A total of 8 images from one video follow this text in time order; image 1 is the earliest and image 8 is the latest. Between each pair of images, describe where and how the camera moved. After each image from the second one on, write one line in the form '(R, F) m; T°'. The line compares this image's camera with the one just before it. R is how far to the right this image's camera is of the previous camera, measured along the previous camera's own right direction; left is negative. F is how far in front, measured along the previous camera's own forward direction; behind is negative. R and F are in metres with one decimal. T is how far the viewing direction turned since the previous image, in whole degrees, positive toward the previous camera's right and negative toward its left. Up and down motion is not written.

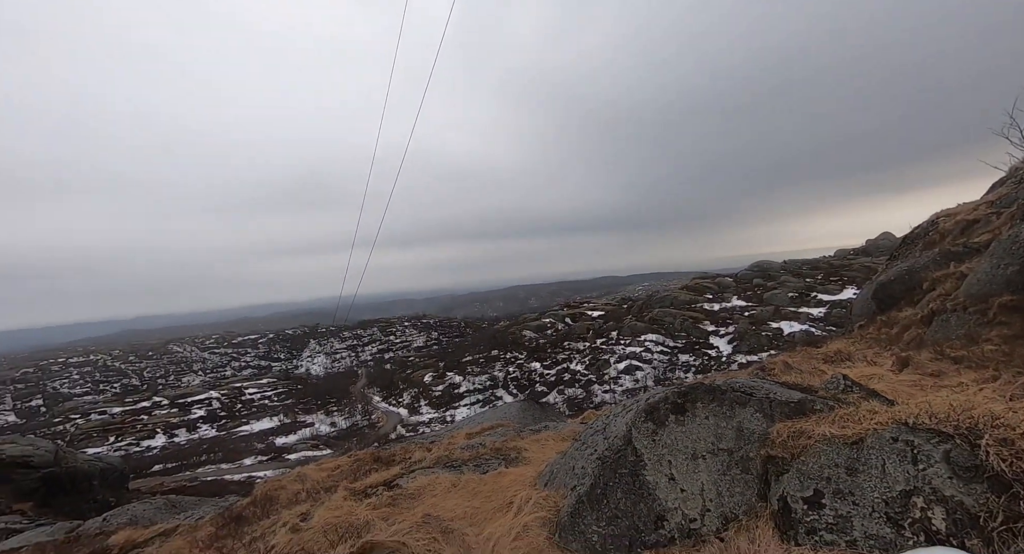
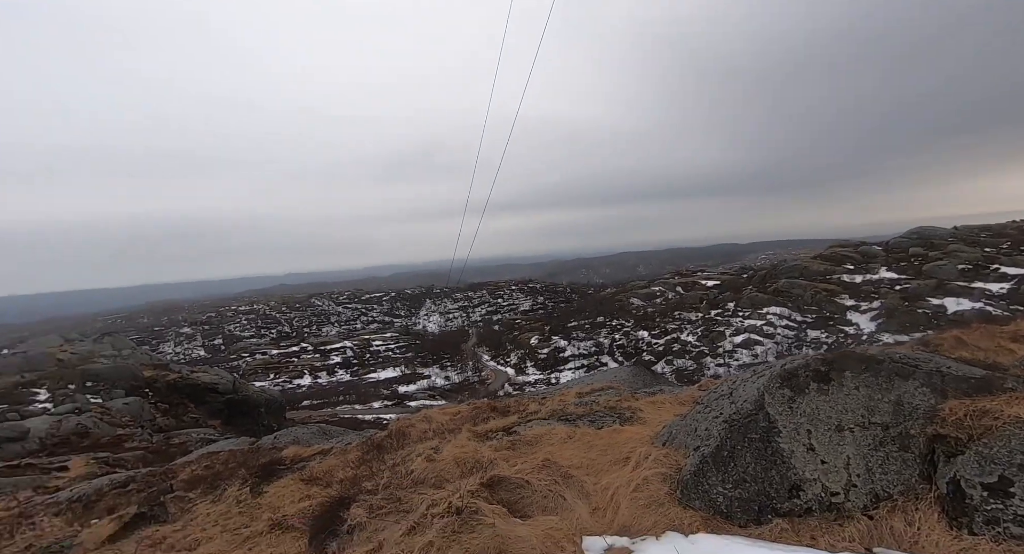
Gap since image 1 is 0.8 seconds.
(0.0, -0.1) m; -12°
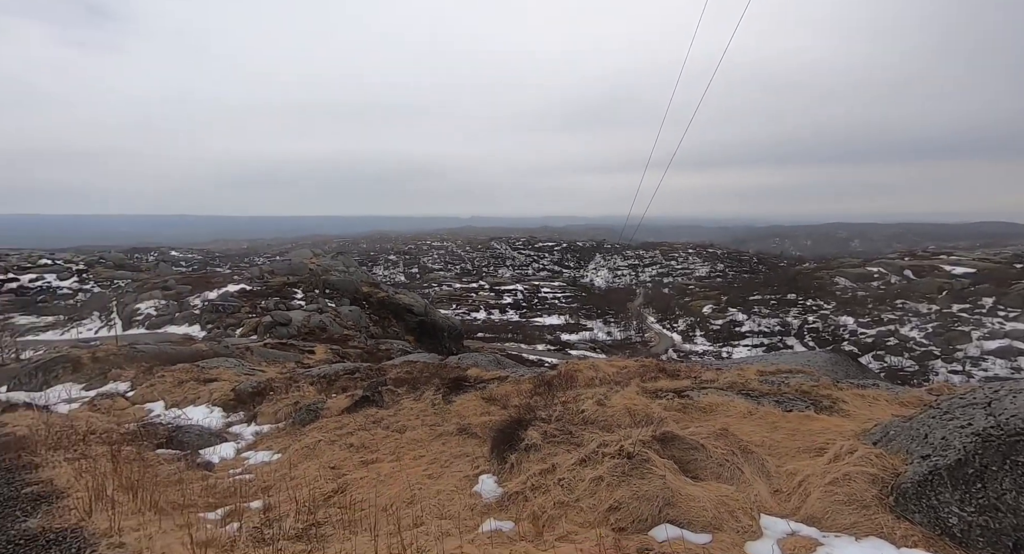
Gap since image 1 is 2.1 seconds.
(-0.1, -0.1) m; -19°
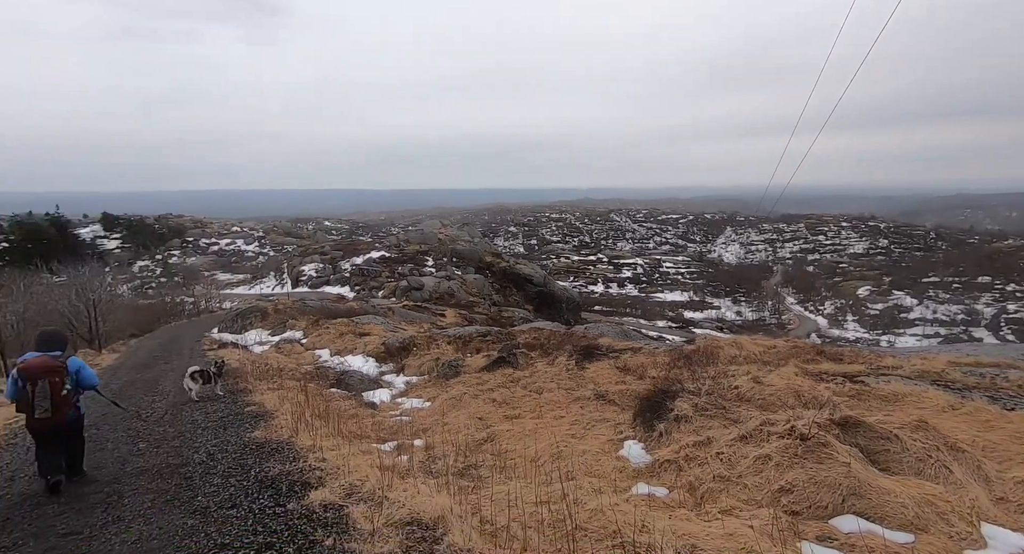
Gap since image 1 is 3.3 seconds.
(-0.1, 0.0) m; -14°
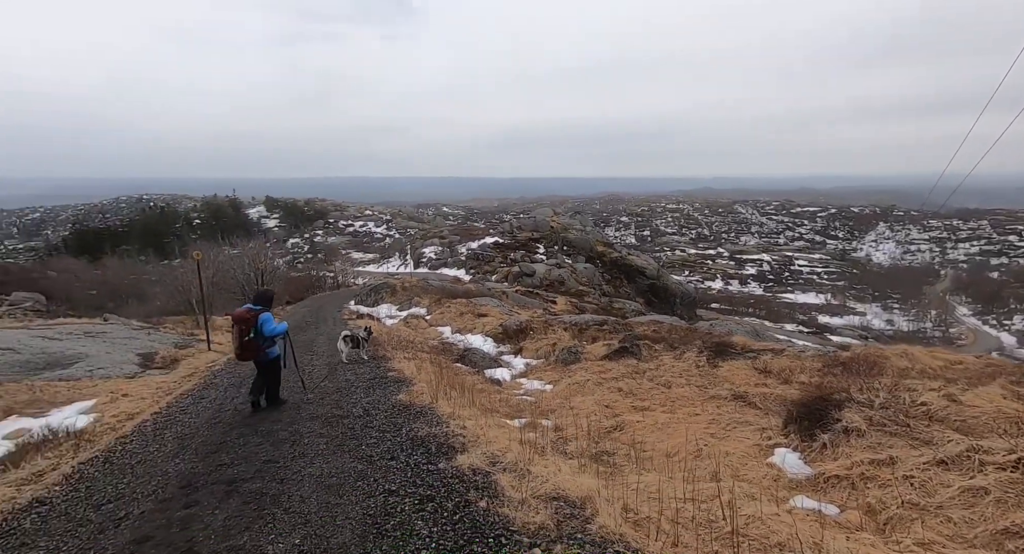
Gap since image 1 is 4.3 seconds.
(-0.1, +0.1) m; -12°
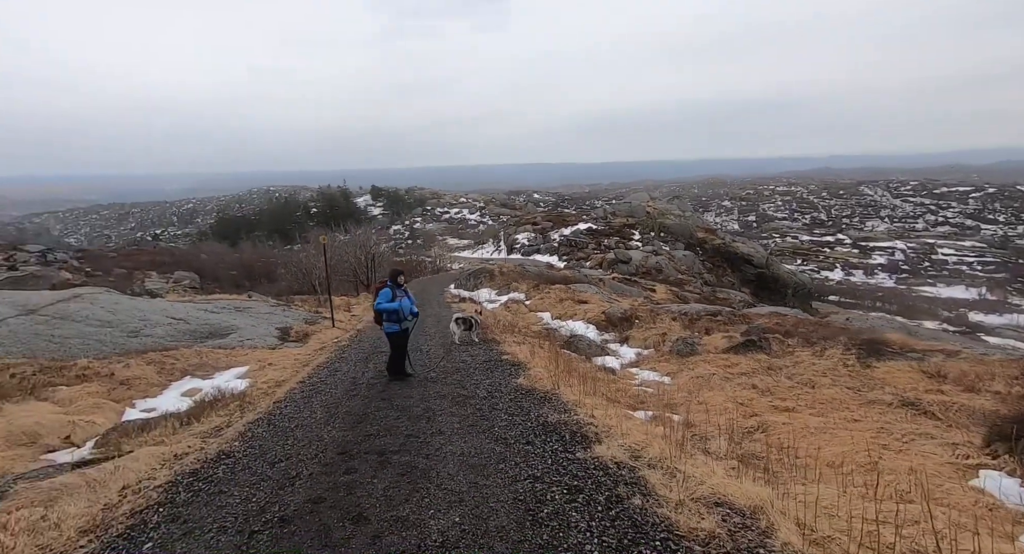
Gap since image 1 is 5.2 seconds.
(-0.3, 0.0) m; -10°
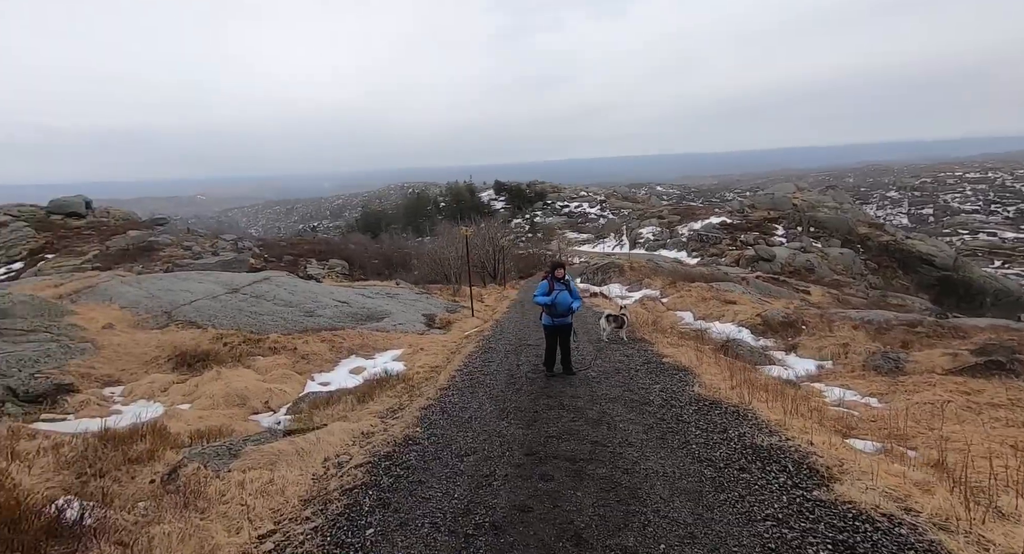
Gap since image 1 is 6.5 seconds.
(-1.0, +0.1) m; -12°
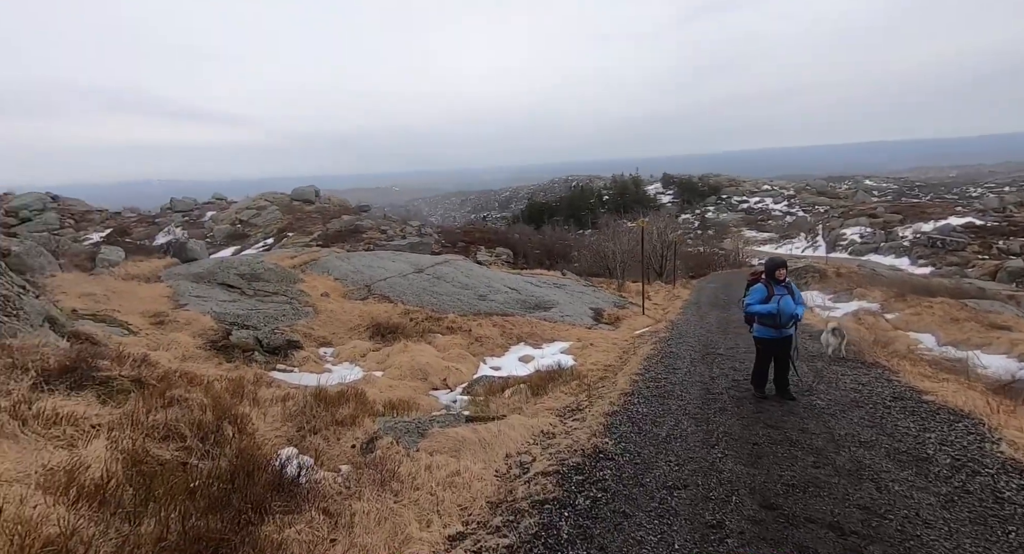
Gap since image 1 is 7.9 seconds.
(-0.9, +1.2) m; -17°
